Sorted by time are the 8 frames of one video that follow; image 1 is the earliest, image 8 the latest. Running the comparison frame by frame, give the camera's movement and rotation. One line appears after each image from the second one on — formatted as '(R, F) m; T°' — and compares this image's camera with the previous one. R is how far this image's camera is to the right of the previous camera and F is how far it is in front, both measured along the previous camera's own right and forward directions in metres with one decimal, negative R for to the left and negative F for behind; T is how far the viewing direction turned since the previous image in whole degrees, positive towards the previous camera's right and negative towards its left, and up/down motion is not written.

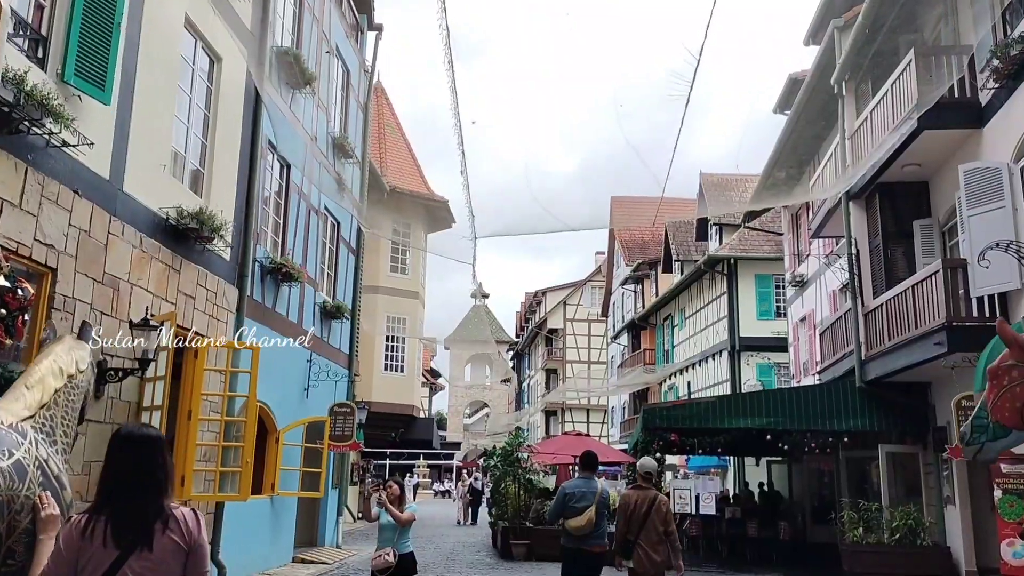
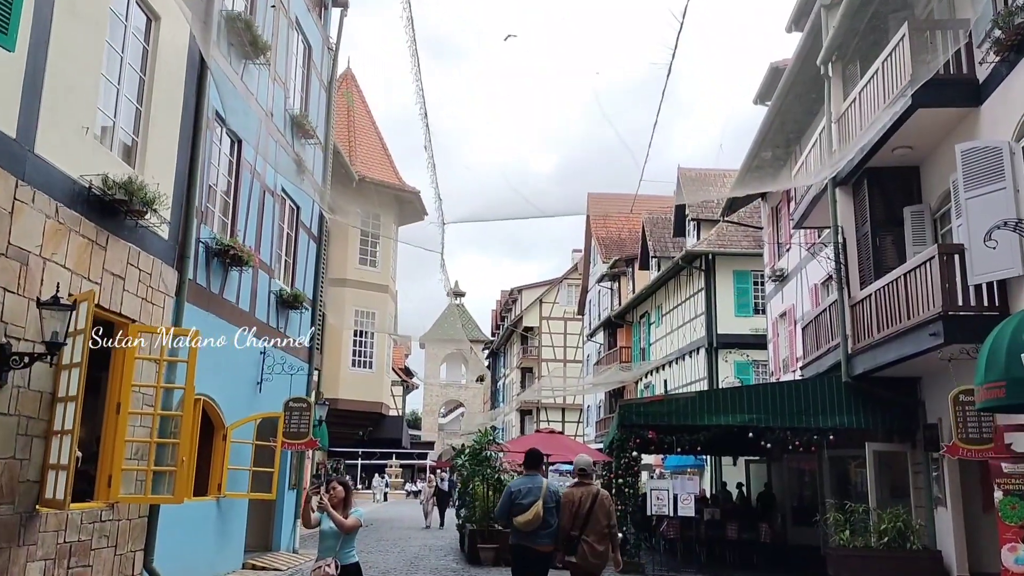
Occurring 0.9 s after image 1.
(+0.1, +0.7) m; +2°
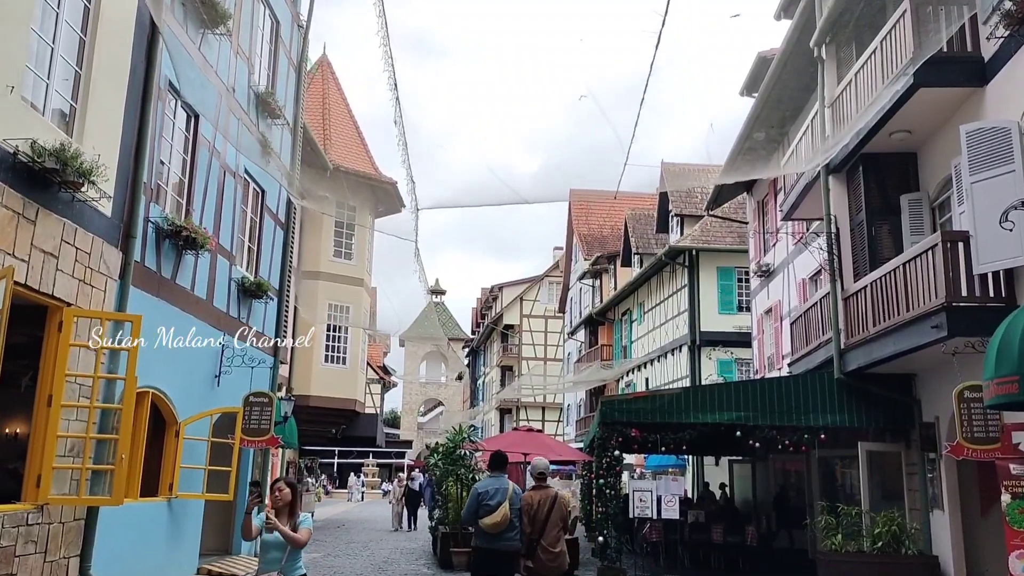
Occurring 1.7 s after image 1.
(+0.1, +0.6) m; +1°
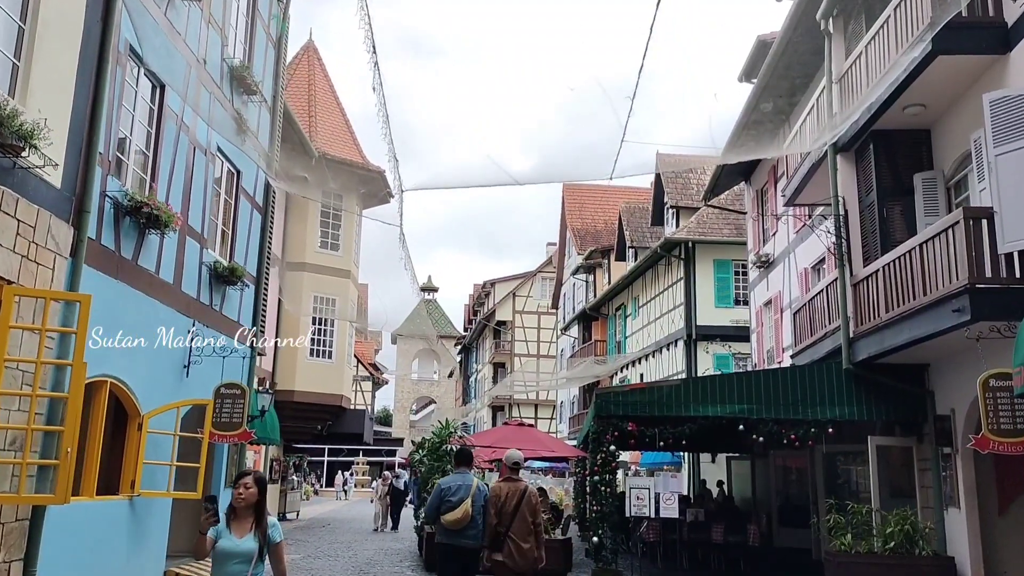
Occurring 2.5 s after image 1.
(0.0, +0.6) m; 0°
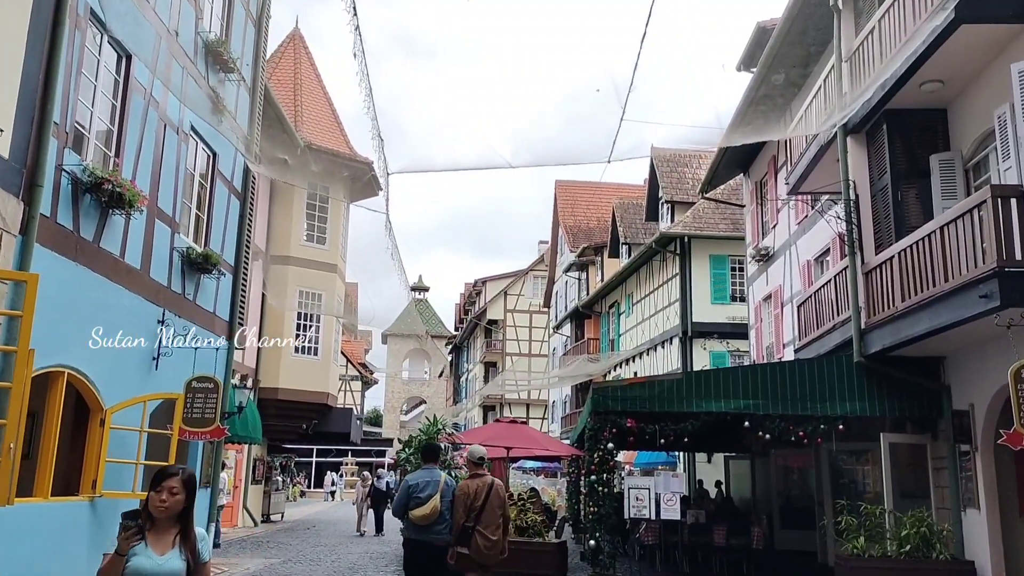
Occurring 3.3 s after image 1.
(0.0, +0.6) m; +1°
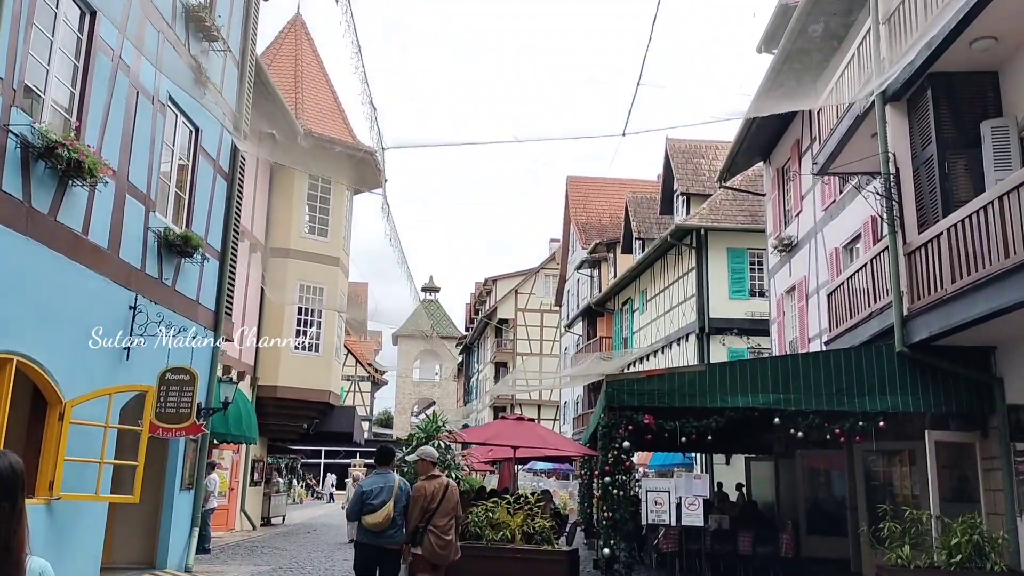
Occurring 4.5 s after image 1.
(+0.1, +0.8) m; -1°
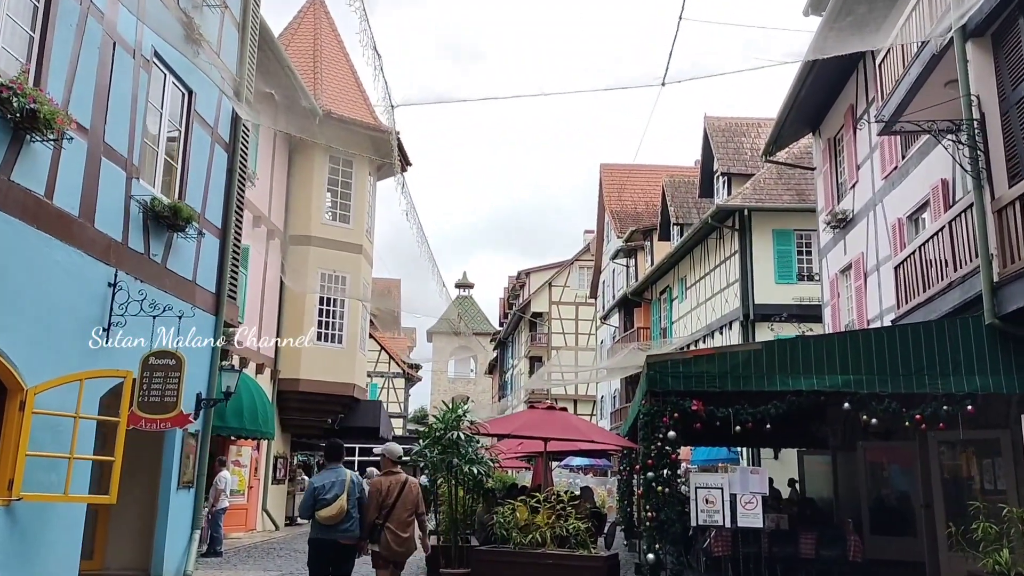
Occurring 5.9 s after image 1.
(+0.1, +1.0) m; -2°
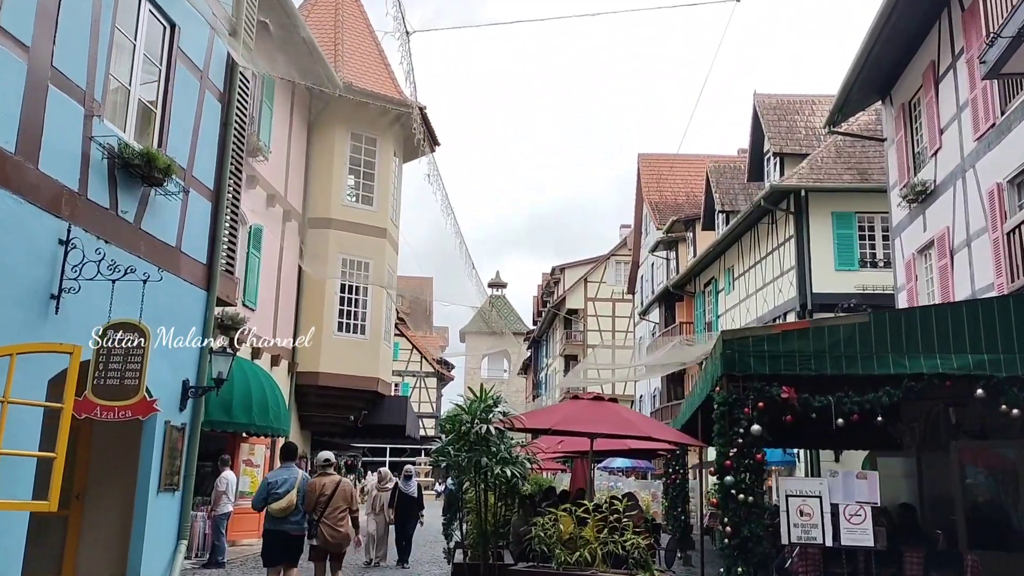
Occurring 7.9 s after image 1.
(-0.1, +1.4) m; -2°
